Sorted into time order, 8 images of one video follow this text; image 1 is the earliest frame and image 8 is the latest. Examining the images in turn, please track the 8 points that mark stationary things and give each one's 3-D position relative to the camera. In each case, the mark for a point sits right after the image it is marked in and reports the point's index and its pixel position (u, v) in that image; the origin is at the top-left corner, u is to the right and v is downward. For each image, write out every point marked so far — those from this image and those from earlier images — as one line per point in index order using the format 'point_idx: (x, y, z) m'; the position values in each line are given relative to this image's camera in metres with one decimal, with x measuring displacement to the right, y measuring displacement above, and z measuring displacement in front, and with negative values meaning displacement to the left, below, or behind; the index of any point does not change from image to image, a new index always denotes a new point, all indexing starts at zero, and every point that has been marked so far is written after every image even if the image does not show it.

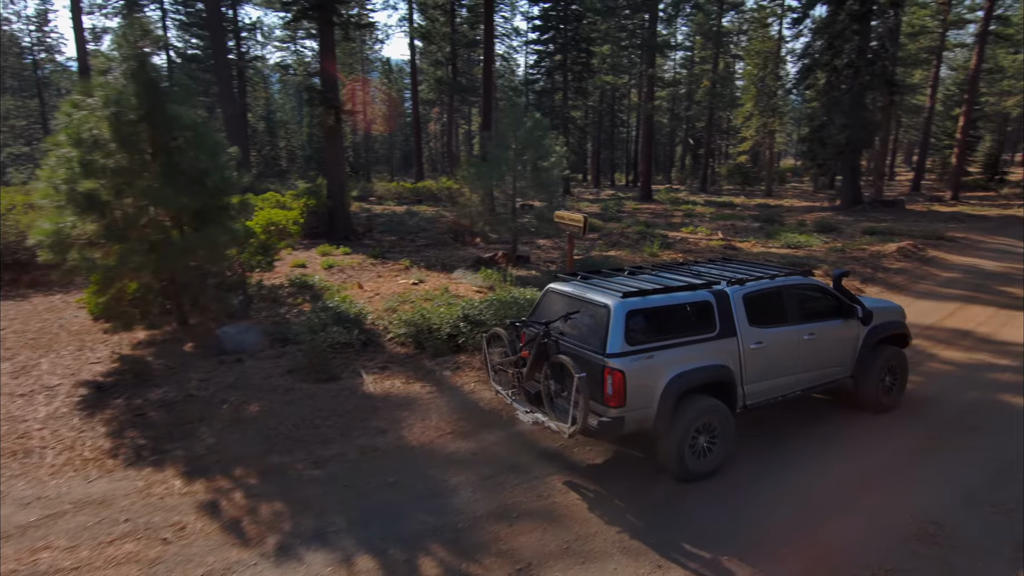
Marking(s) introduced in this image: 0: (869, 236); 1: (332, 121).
0: (+9.1, +1.3, +16.4) m
1: (-4.2, +3.9, +15.1) m
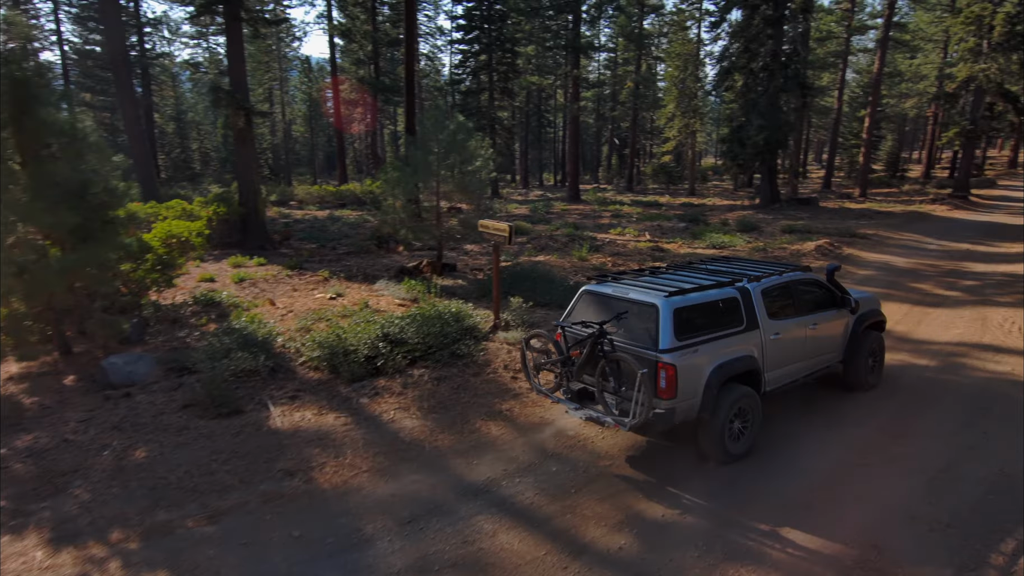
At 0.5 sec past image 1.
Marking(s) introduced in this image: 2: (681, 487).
0: (+7.2, +1.4, +16.8) m
1: (-6.0, +3.6, +14.2) m
2: (+1.2, -1.4, +4.7) m
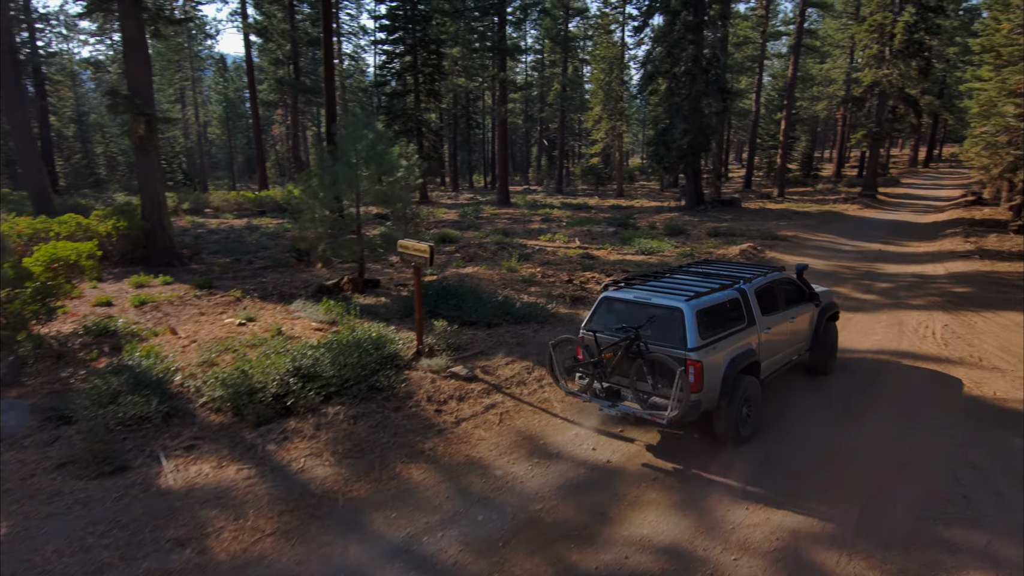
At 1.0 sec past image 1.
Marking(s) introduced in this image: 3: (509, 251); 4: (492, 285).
0: (+5.4, +1.3, +17.1) m
1: (-7.6, +3.2, +13.1) m
2: (+0.7, -1.7, +4.4) m
3: (-0.1, +0.9, +15.7) m
4: (-0.4, 0.0, +10.8) m
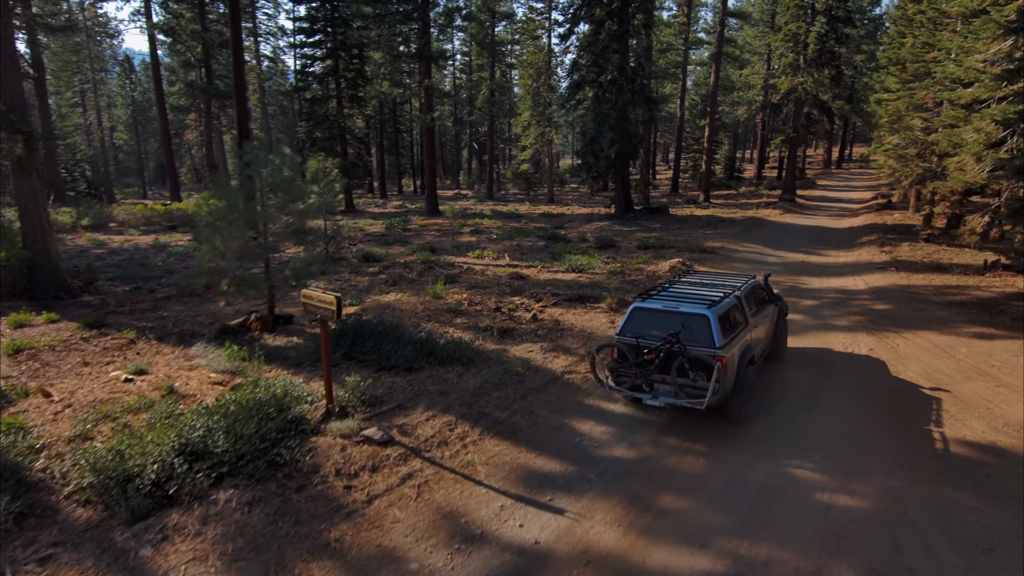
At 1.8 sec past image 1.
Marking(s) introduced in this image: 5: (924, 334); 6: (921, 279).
0: (+3.5, +0.9, +17.0) m
1: (-9.0, +2.5, +11.8) m
2: (+0.2, -2.1, +3.9) m
3: (-1.8, +0.4, +15.1) m
4: (-1.6, -0.5, +10.2) m
5: (+6.1, -0.7, +9.6) m
6: (+8.4, +0.2, +13.1) m
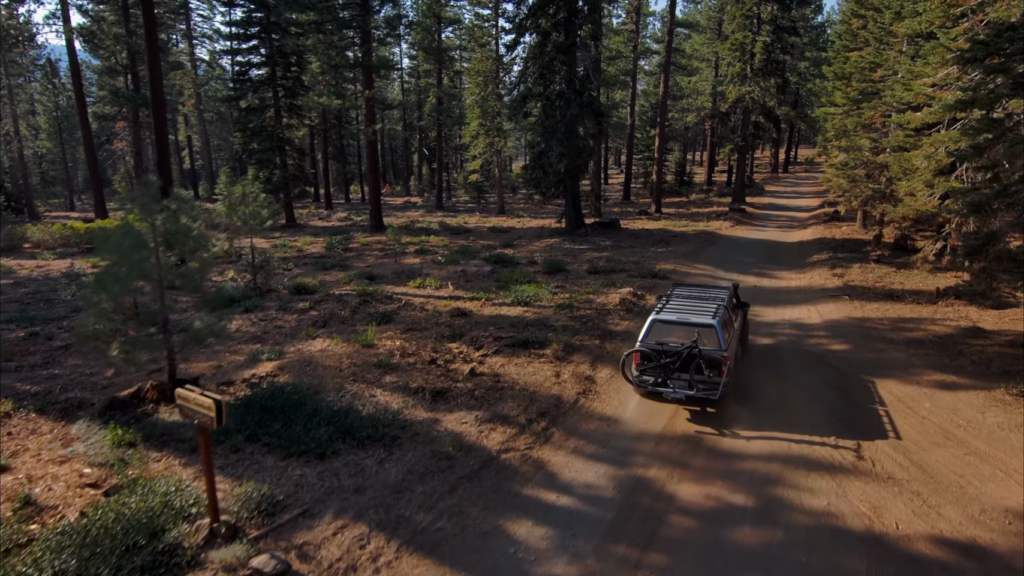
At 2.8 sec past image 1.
0: (+2.0, +0.2, +16.3) m
1: (-10.1, +1.6, +10.2) m
2: (-0.3, -2.9, +3.0) m
3: (-3.1, -0.4, +14.0) m
4: (-2.5, -1.3, +9.1) m
5: (+5.2, -1.3, +9.0) m
6: (+7.2, -0.4, +12.7) m
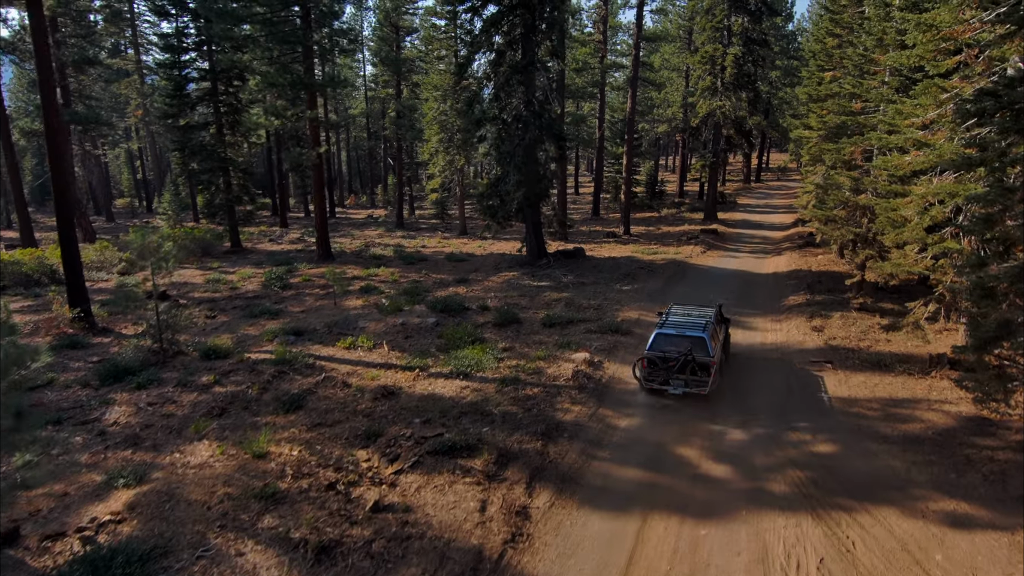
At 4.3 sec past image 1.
0: (+0.8, -1.1, +14.5) m
1: (-11.2, +0.2, +8.0) m
2: (-1.1, -4.2, +1.1) m
3: (-4.2, -1.8, +12.0) m
4: (-3.5, -2.6, +7.2) m
5: (+4.3, -2.6, +7.4) m
6: (+6.1, -1.7, +11.1) m
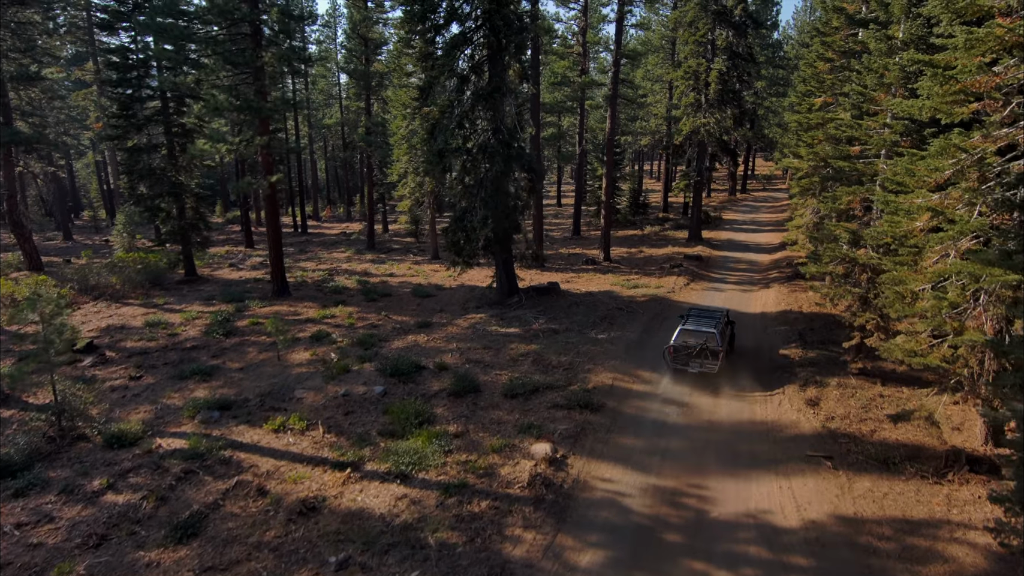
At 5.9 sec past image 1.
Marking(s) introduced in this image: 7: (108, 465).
0: (-0.1, -2.5, +12.7) m
1: (-11.9, -1.3, +6.0) m
2: (-1.7, -5.6, -0.7) m
3: (-5.1, -3.2, +10.1) m
4: (-4.2, -4.0, +5.3) m
5: (+3.5, -4.0, +5.6) m
6: (+5.2, -3.0, +9.4) m
7: (-7.0, -3.0, +11.2) m
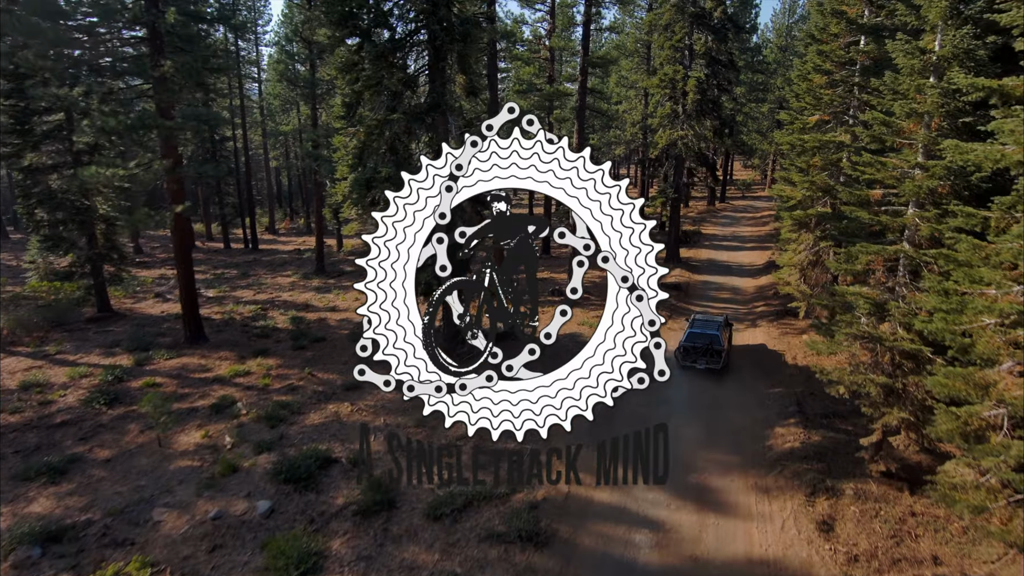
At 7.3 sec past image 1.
0: (-1.3, -3.9, +9.5) m
1: (-12.9, -2.8, +2.4) m
2: (-2.4, -7.0, -3.9) m
3: (-6.2, -4.6, +6.8) m
4: (-5.2, -5.5, +2.0) m
5: (+2.5, -5.3, +2.6) m
6: (+4.1, -4.4, +6.4) m
7: (-8.2, -4.5, +7.8) m
